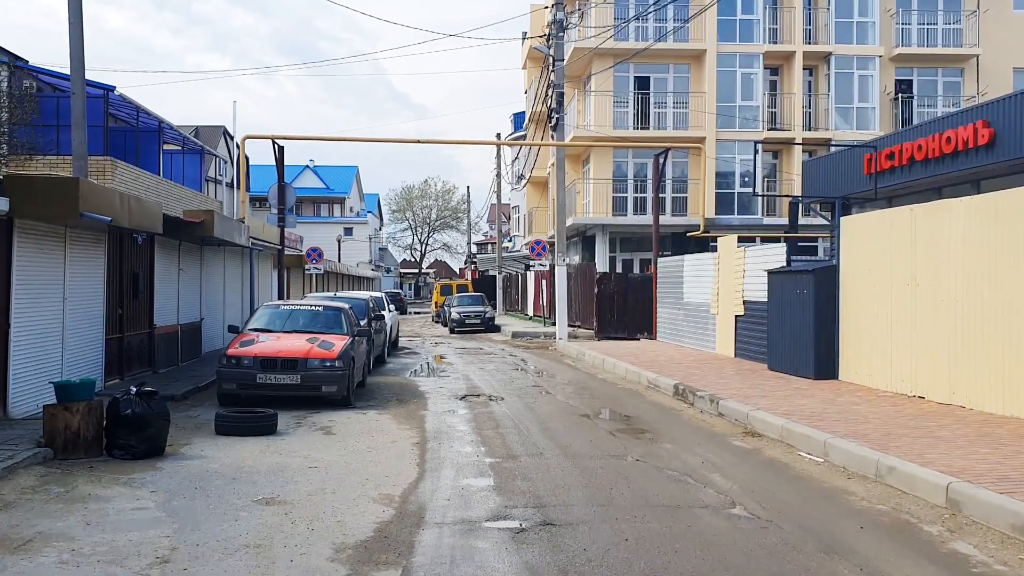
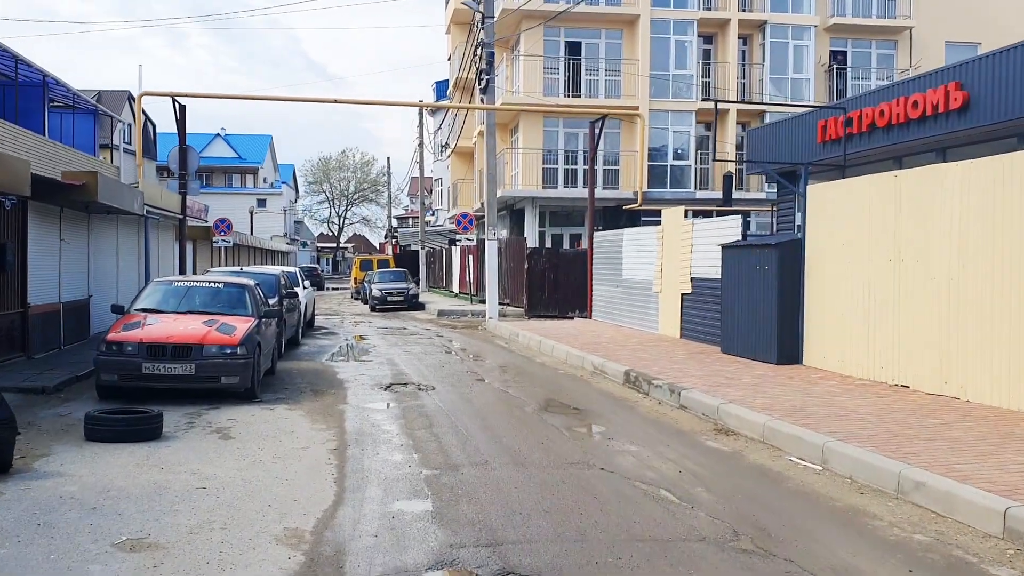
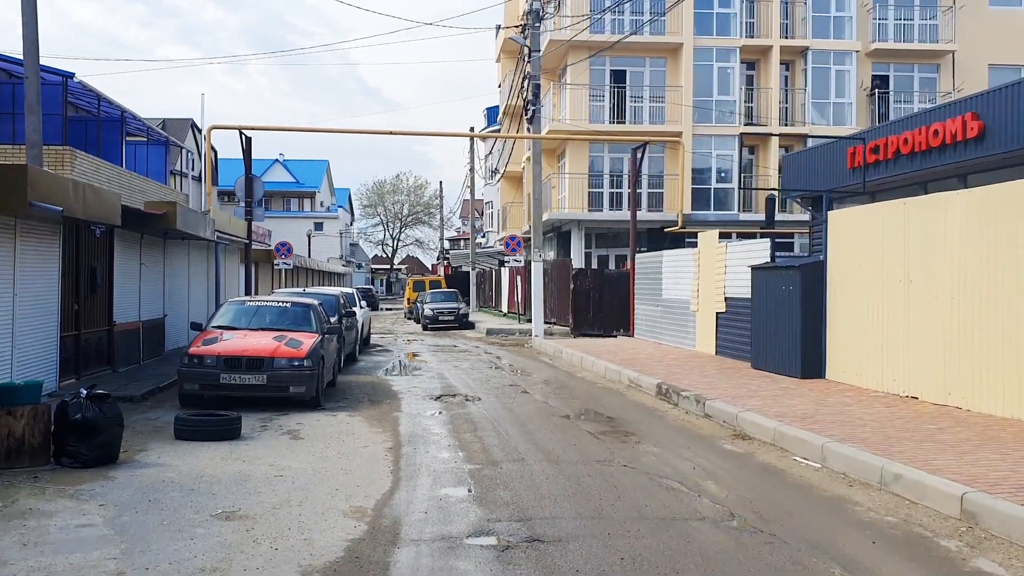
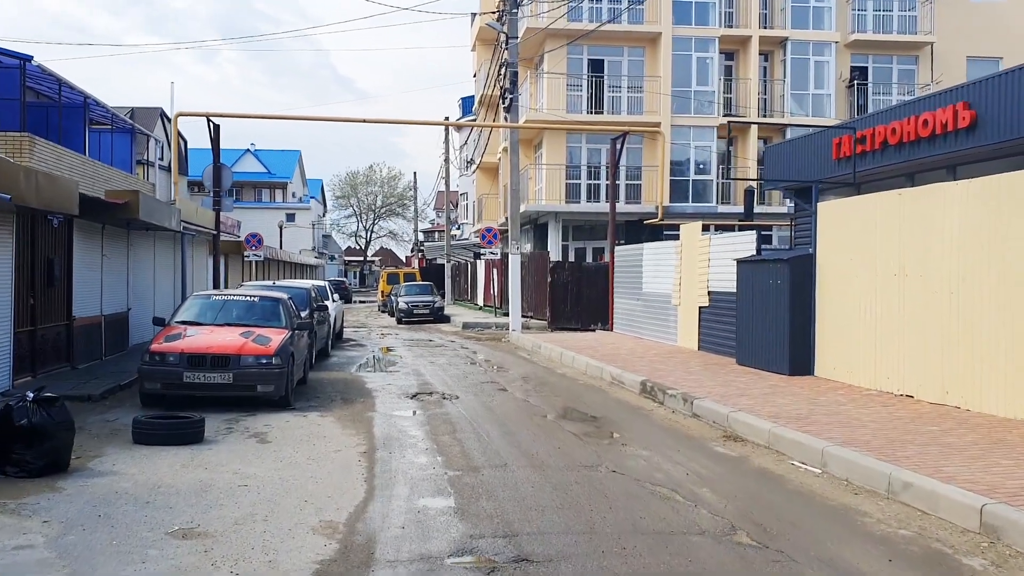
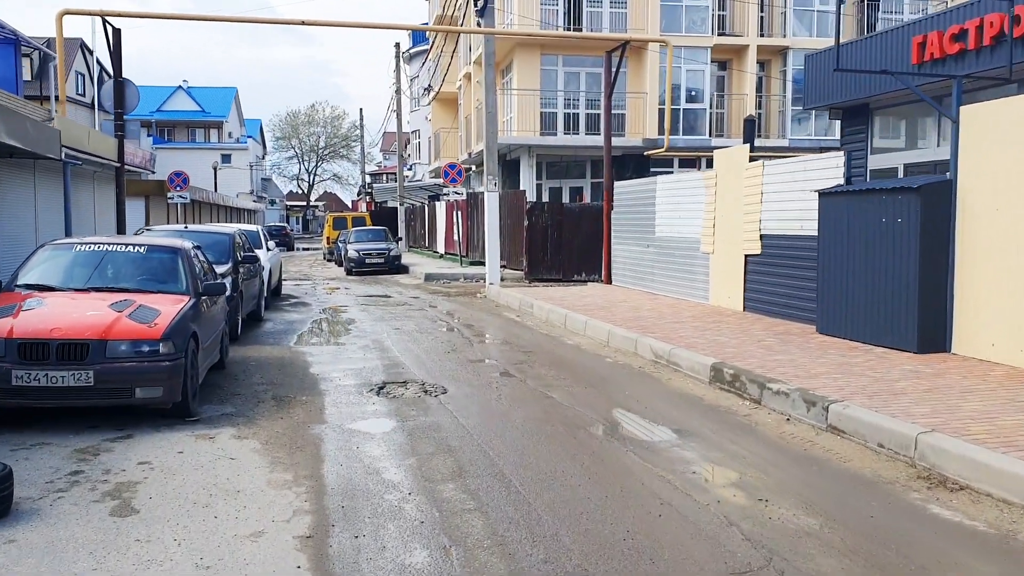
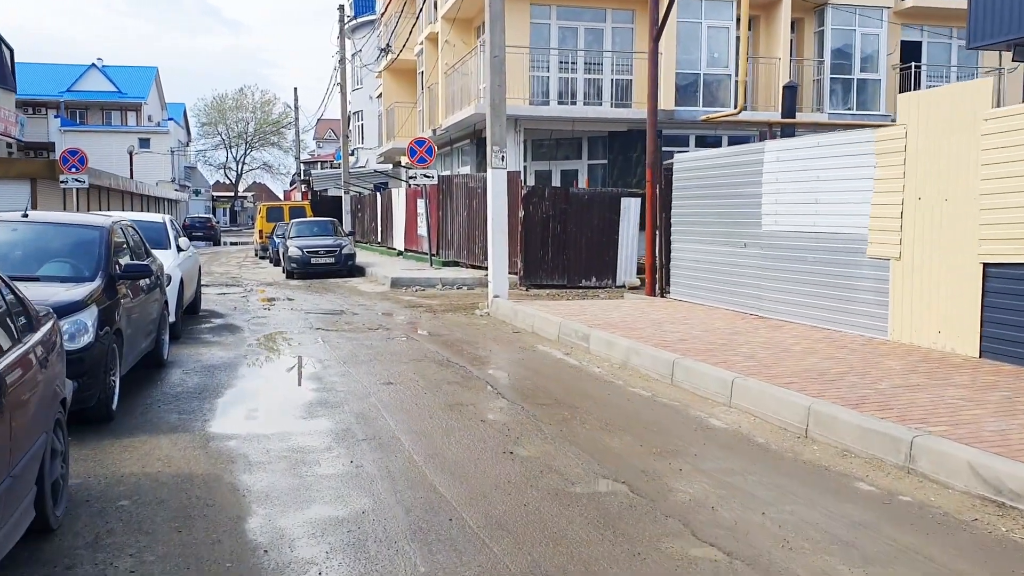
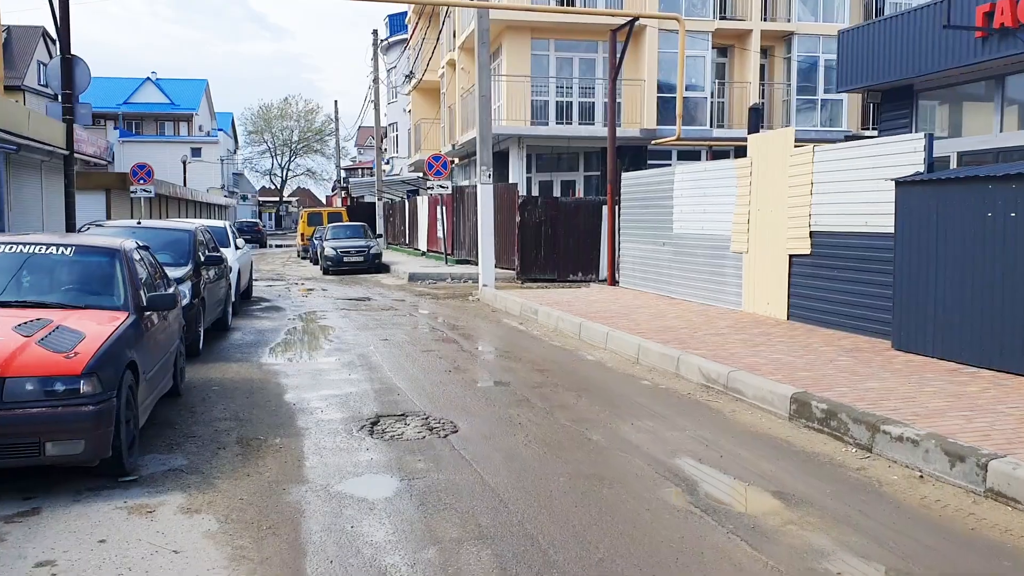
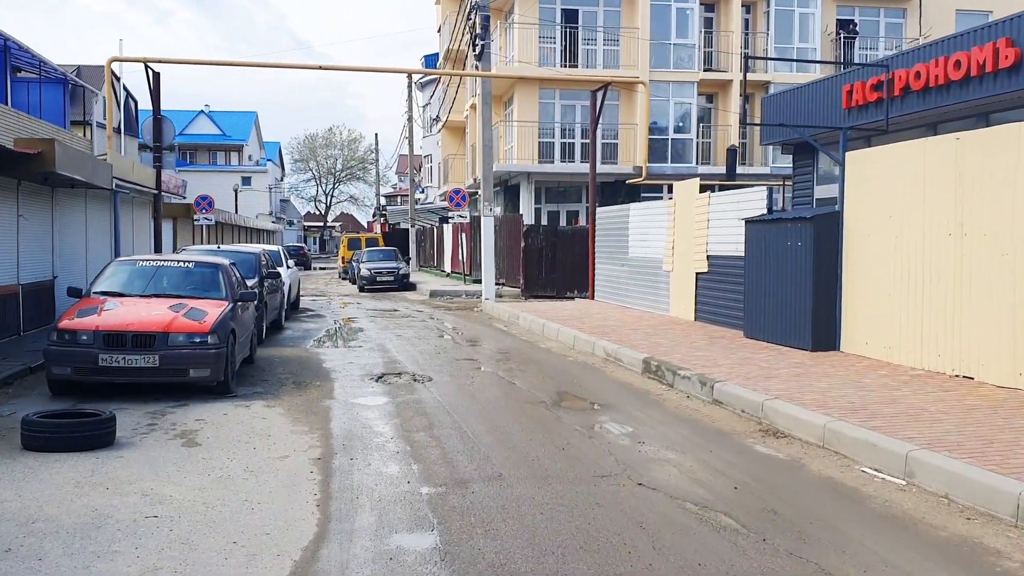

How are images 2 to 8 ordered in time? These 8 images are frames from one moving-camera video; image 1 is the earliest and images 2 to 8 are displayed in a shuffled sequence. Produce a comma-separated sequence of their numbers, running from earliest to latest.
3, 4, 2, 8, 5, 7, 6
